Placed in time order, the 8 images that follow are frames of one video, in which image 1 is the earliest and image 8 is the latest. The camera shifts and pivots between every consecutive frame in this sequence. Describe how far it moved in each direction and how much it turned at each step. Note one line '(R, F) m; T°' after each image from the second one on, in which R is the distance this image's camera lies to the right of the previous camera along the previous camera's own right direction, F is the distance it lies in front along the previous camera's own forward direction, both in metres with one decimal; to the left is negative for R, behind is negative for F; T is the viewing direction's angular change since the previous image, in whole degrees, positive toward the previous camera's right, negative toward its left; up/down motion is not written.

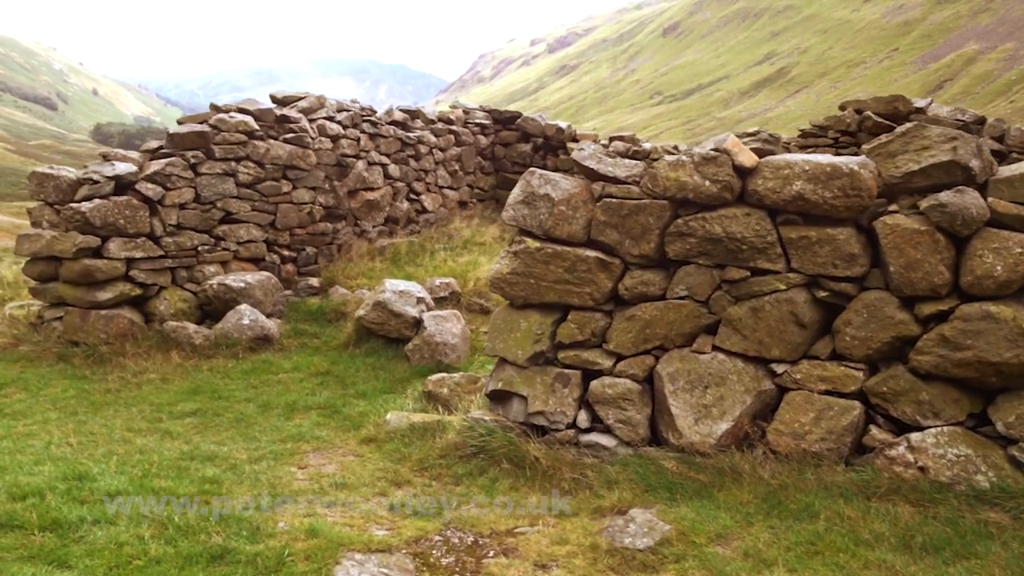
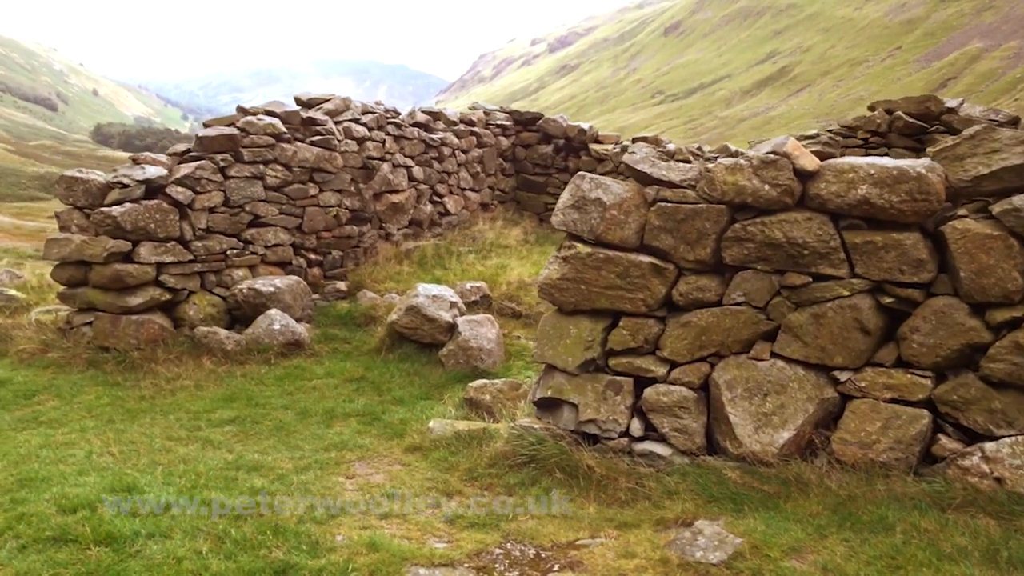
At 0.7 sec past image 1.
(-0.3, +0.1) m; 0°
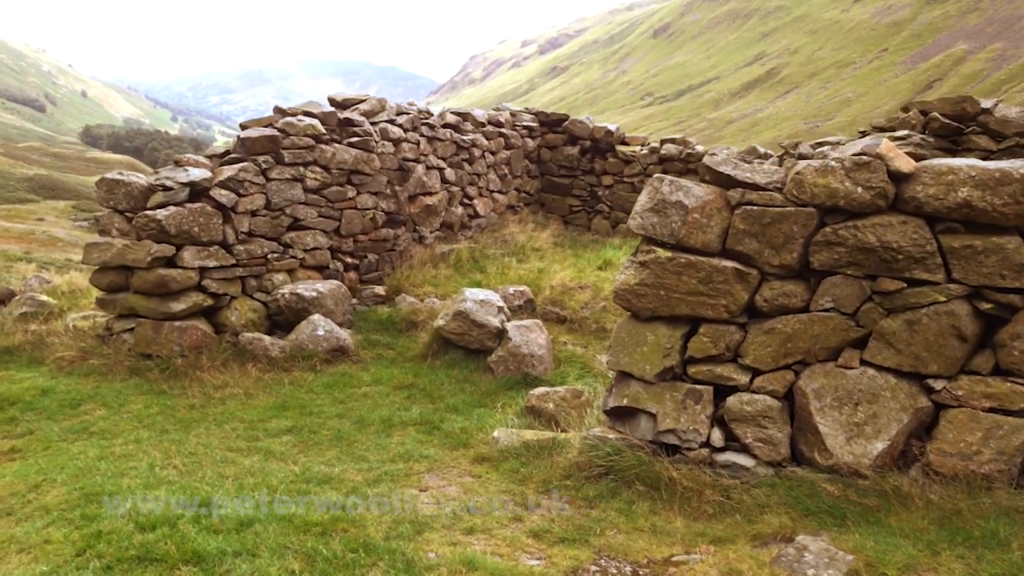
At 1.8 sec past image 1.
(-0.6, +0.2) m; +1°
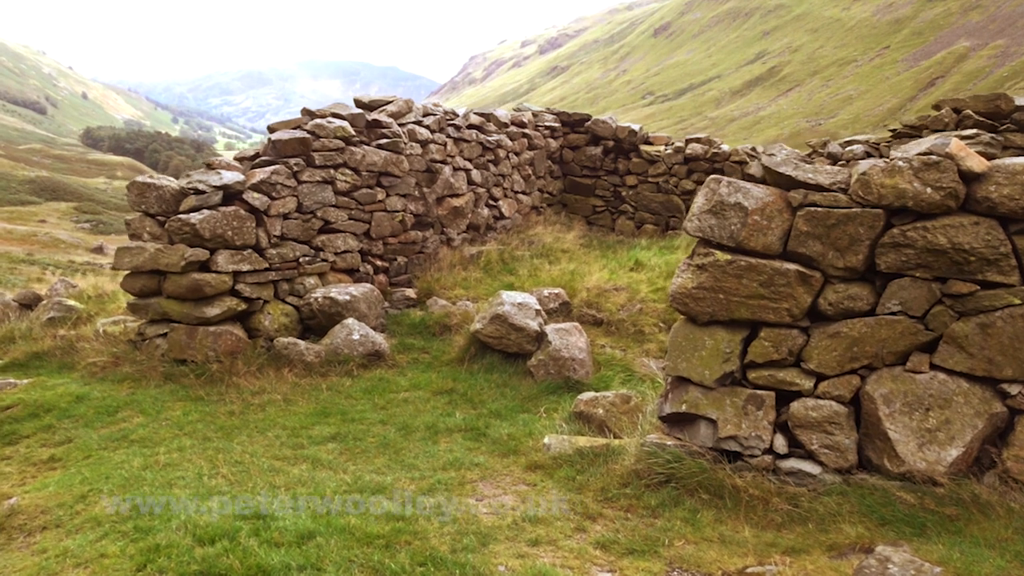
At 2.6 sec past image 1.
(-0.4, +0.1) m; 0°
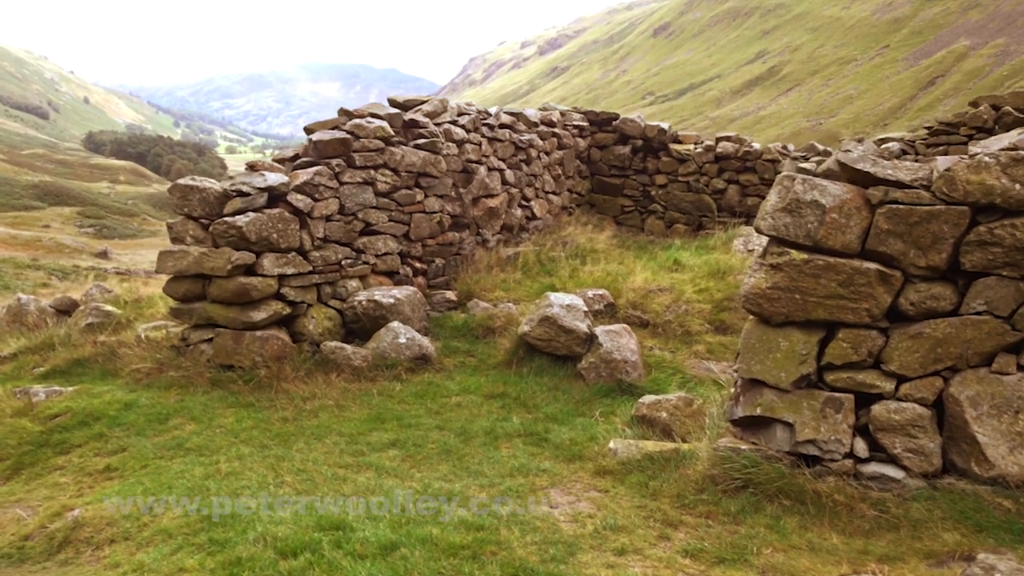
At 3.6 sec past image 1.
(-0.4, +0.1) m; 0°
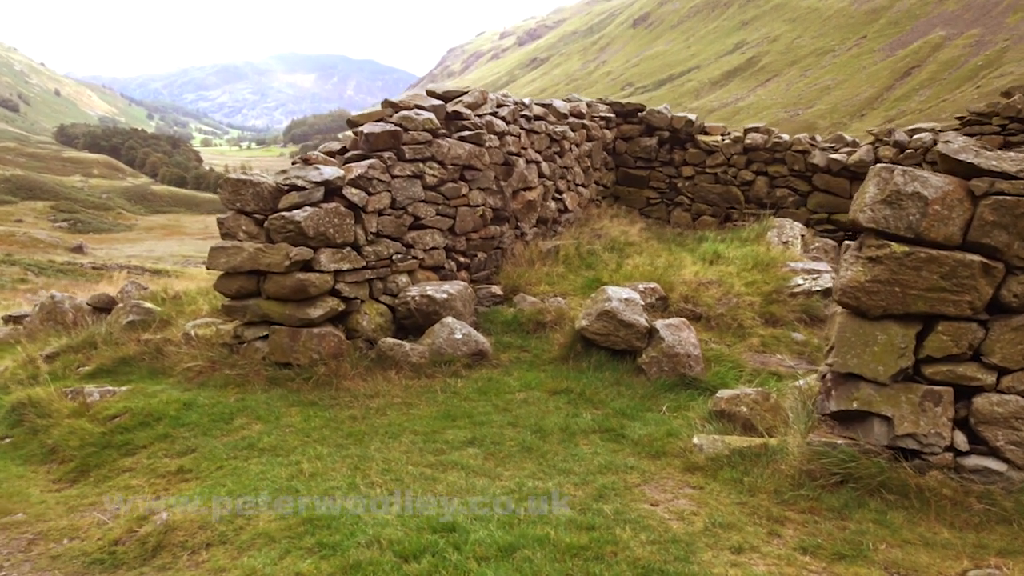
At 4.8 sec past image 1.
(-0.7, +0.1) m; +1°
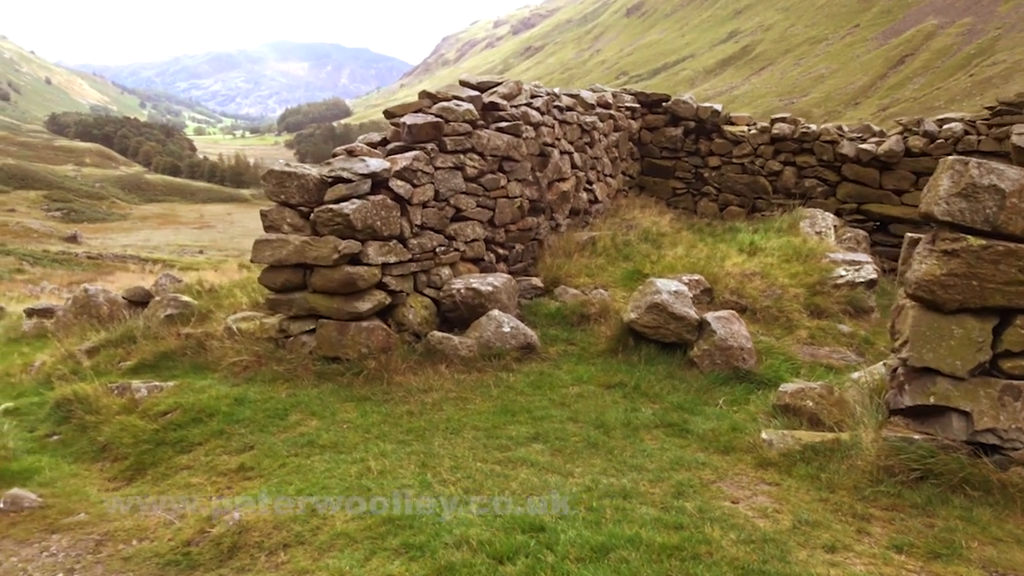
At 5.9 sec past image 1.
(-0.5, +0.1) m; 0°
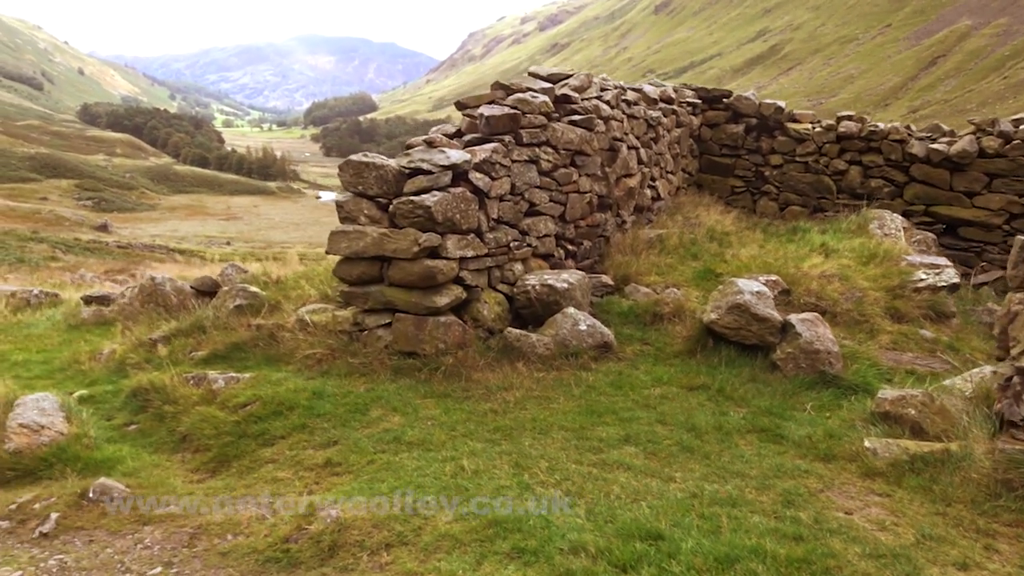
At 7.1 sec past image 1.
(-0.5, +0.1) m; -2°
